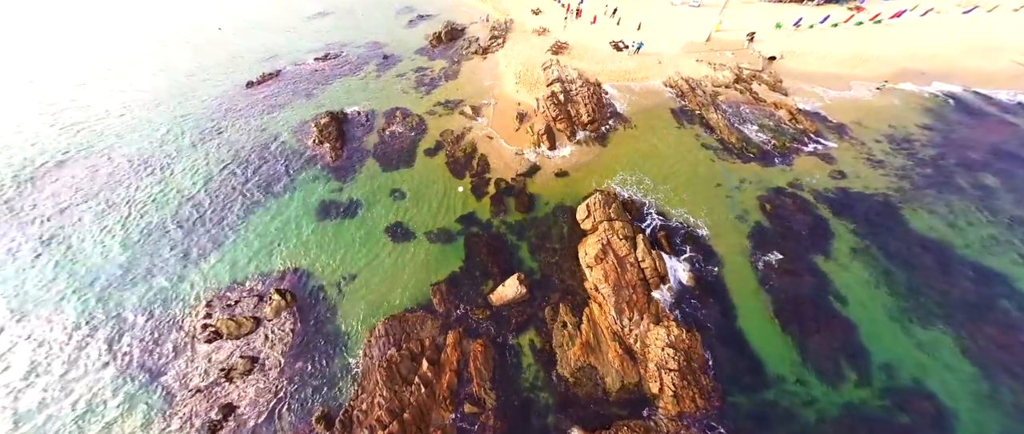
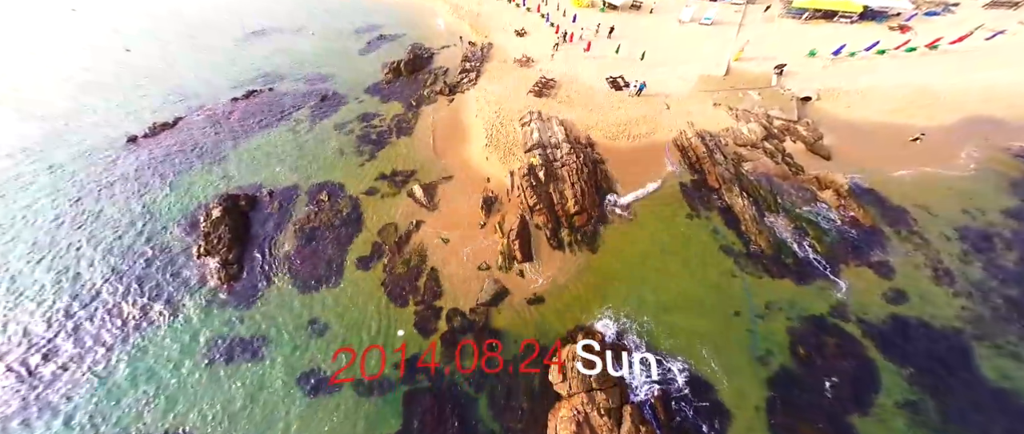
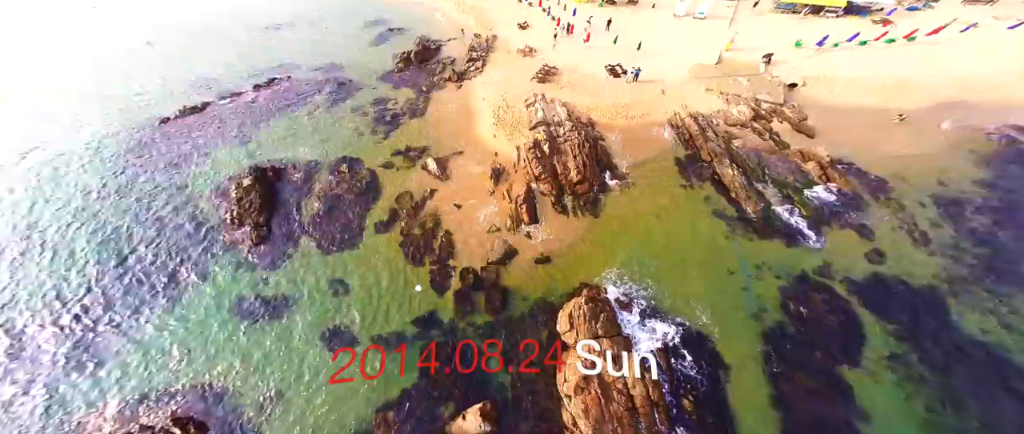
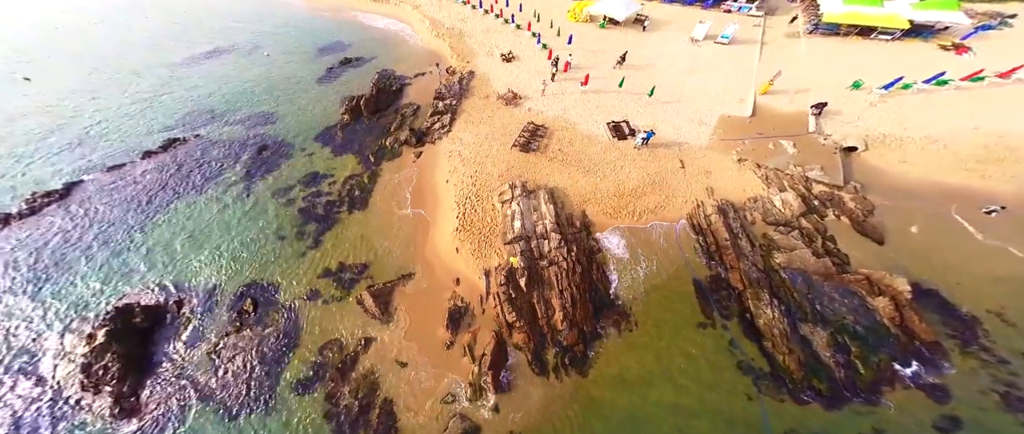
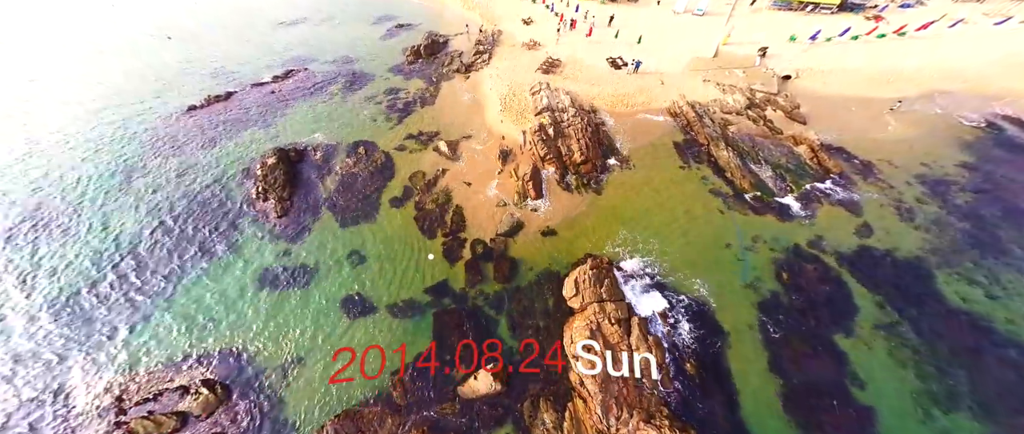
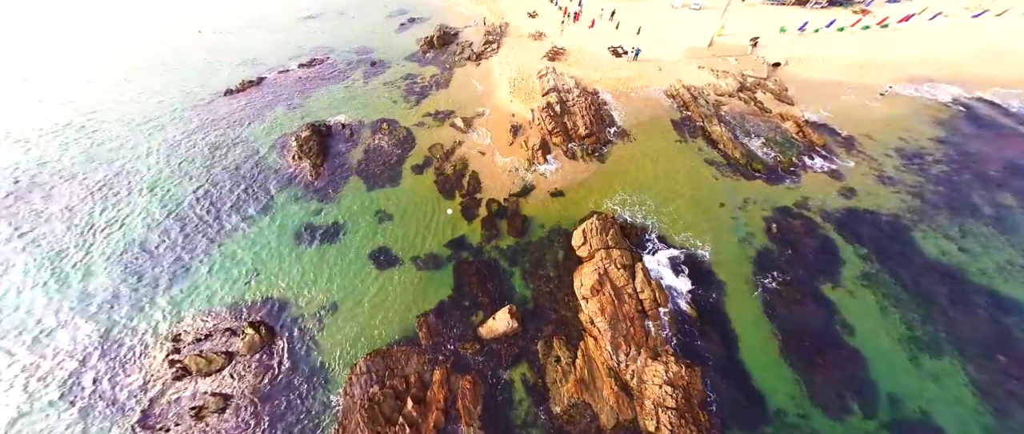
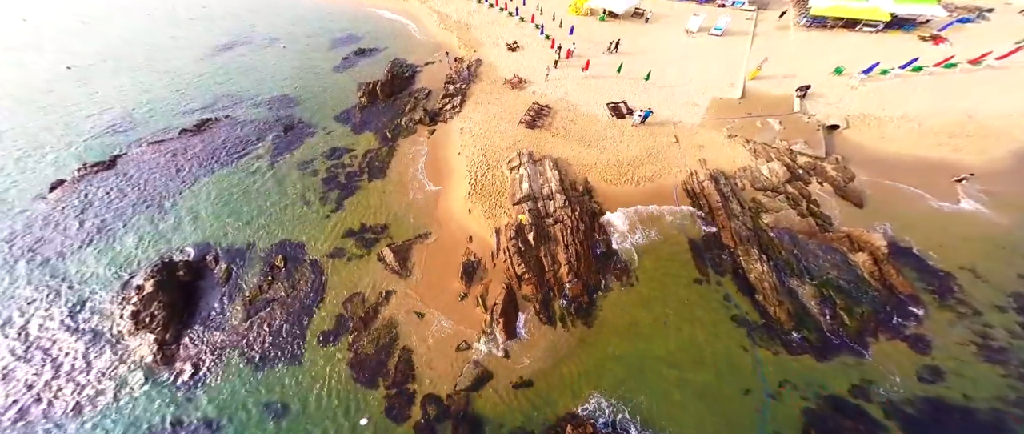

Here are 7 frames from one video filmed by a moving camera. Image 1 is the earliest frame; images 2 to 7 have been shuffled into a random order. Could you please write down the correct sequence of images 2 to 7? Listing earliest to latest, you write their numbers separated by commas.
6, 5, 3, 2, 7, 4
